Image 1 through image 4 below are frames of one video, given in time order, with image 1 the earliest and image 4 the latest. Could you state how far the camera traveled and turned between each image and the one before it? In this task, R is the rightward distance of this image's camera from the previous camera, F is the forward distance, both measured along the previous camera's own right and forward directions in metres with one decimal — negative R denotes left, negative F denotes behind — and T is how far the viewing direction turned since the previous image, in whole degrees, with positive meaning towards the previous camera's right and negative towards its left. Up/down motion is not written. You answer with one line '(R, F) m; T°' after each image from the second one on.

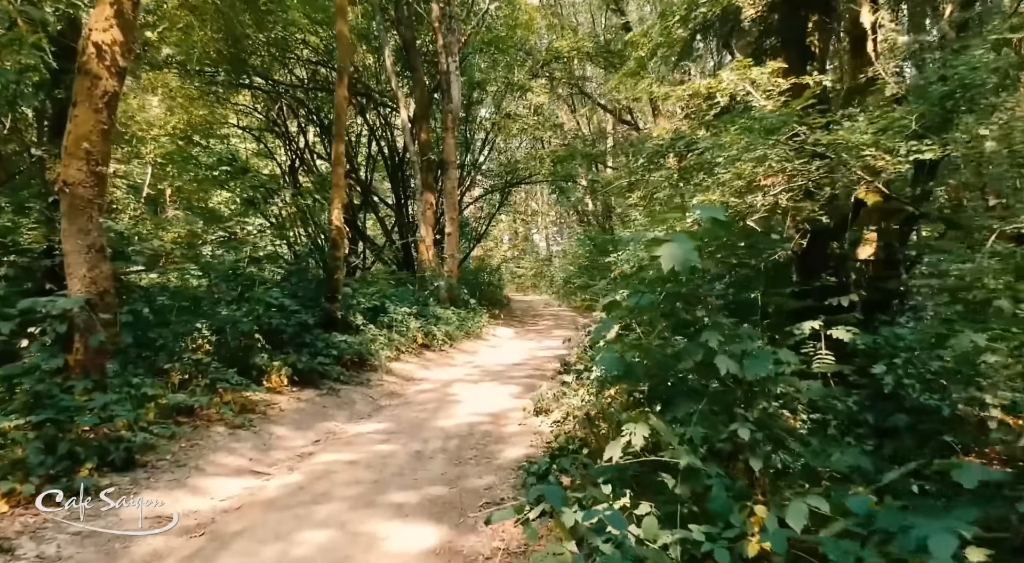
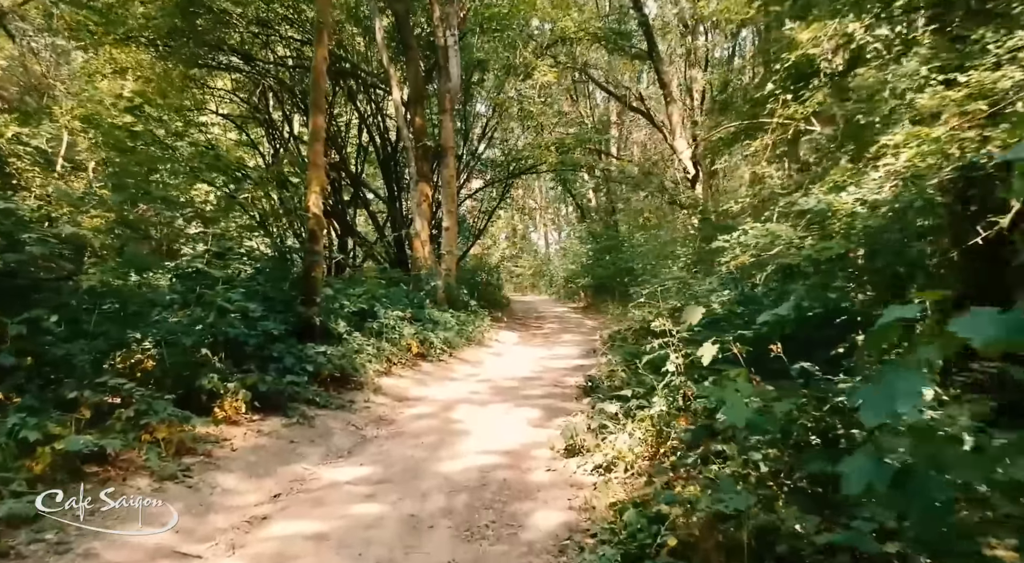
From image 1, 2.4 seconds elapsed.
(-0.3, +1.7) m; +1°
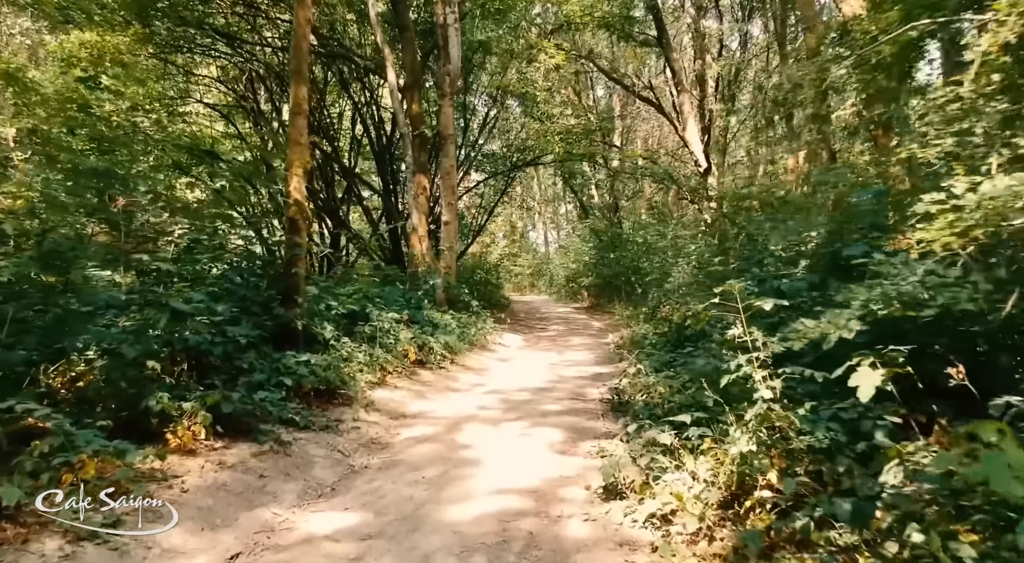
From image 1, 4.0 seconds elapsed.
(-0.2, +1.2) m; 0°
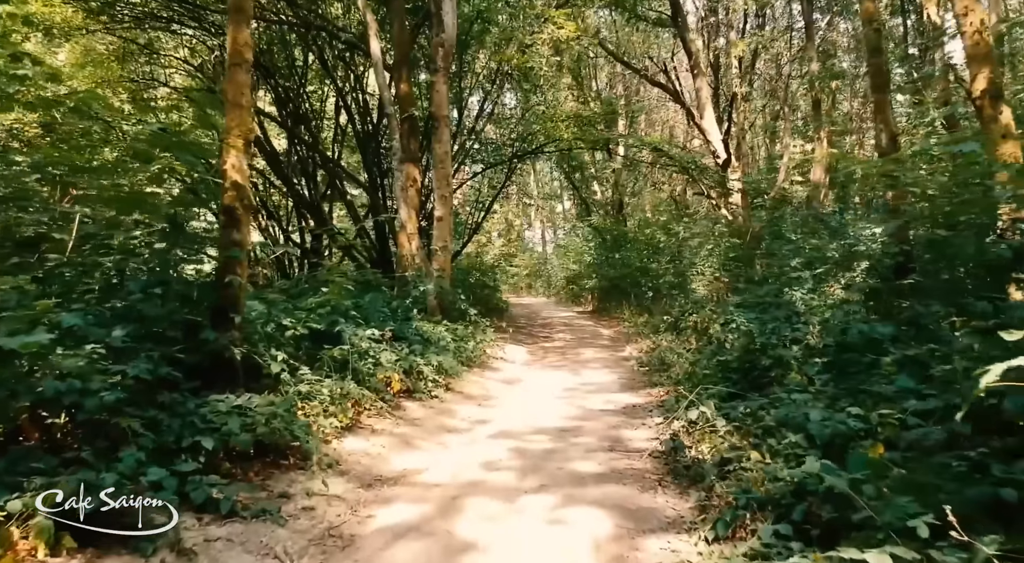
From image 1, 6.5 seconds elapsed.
(-0.2, +2.0) m; +1°
